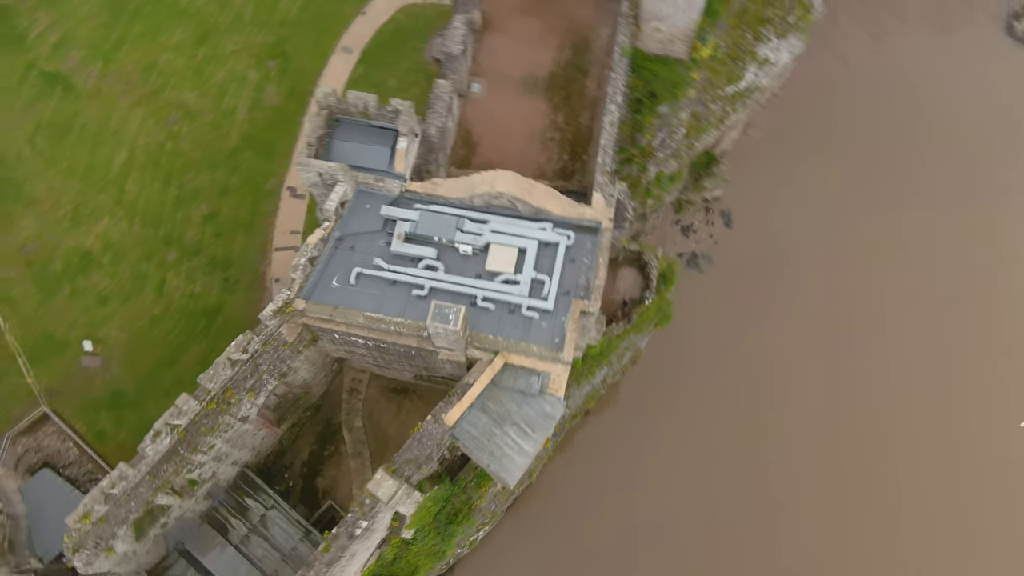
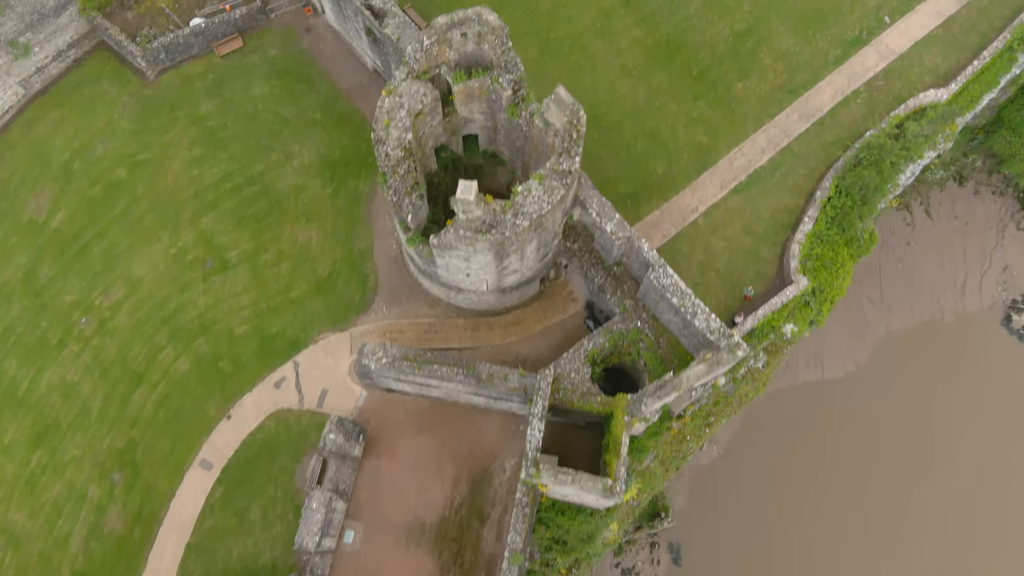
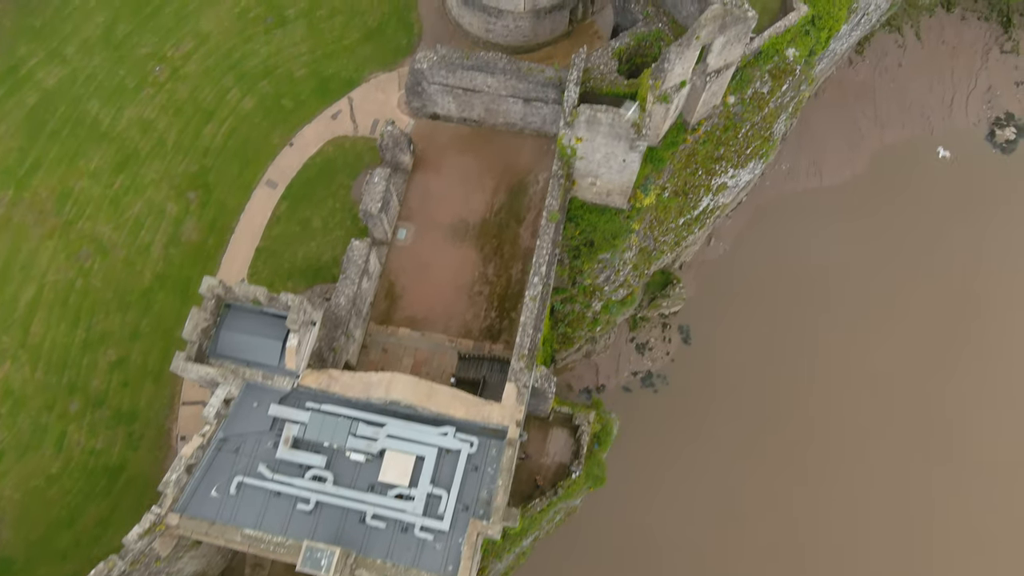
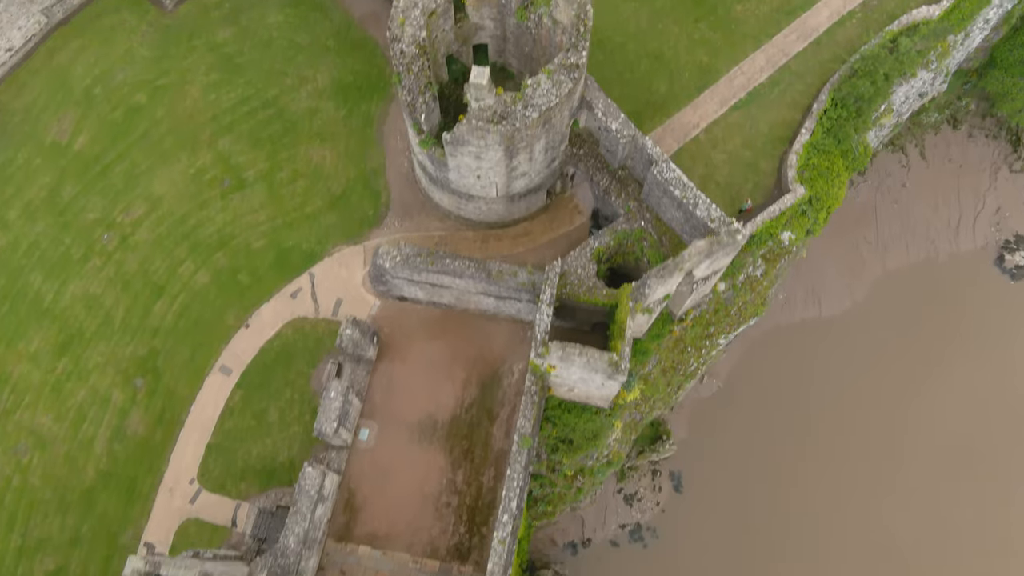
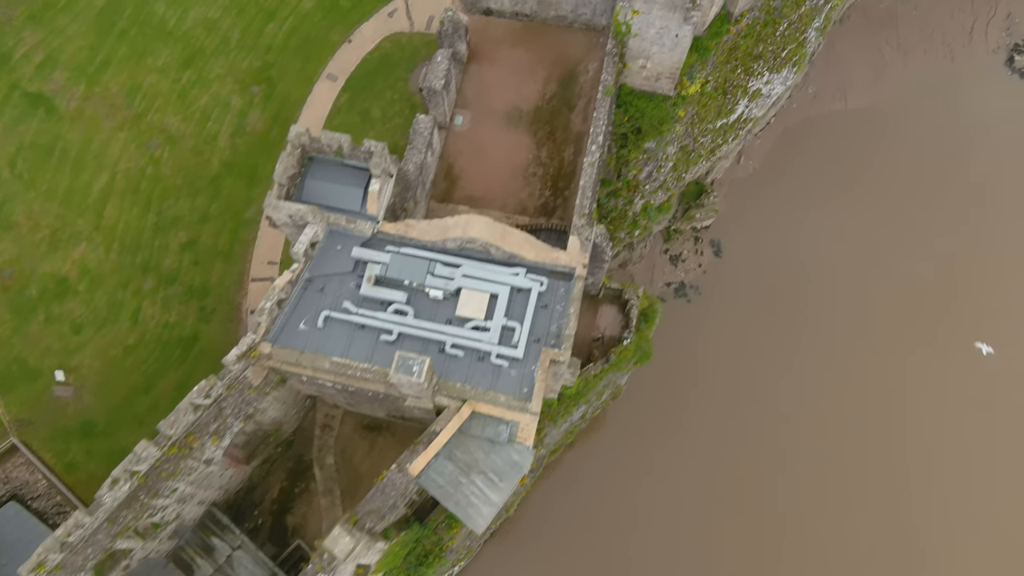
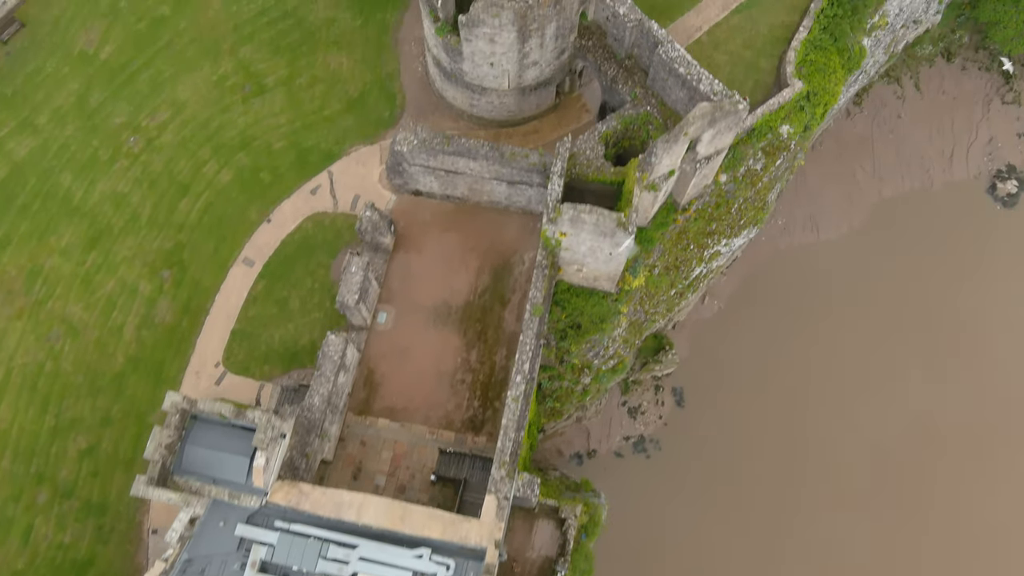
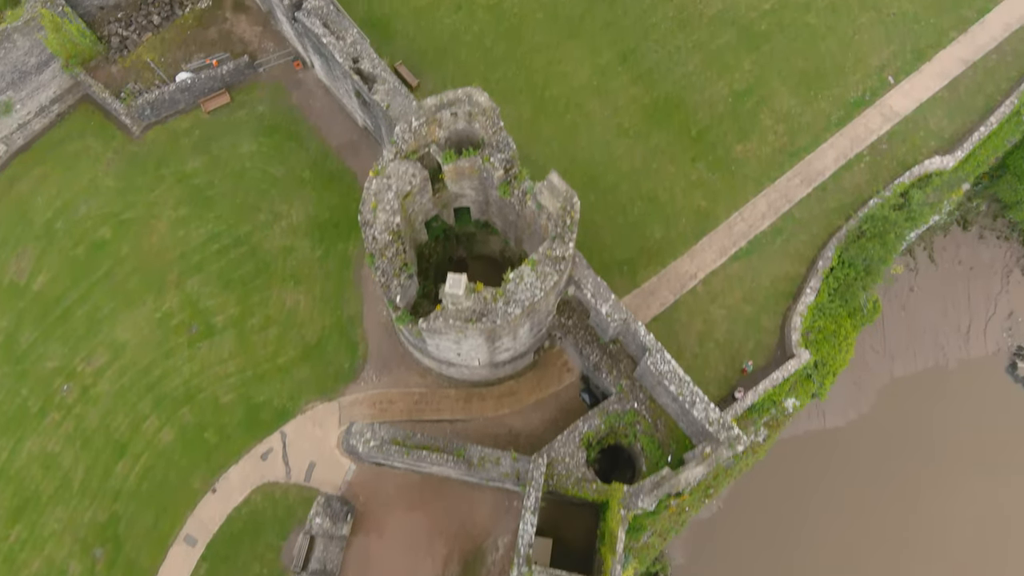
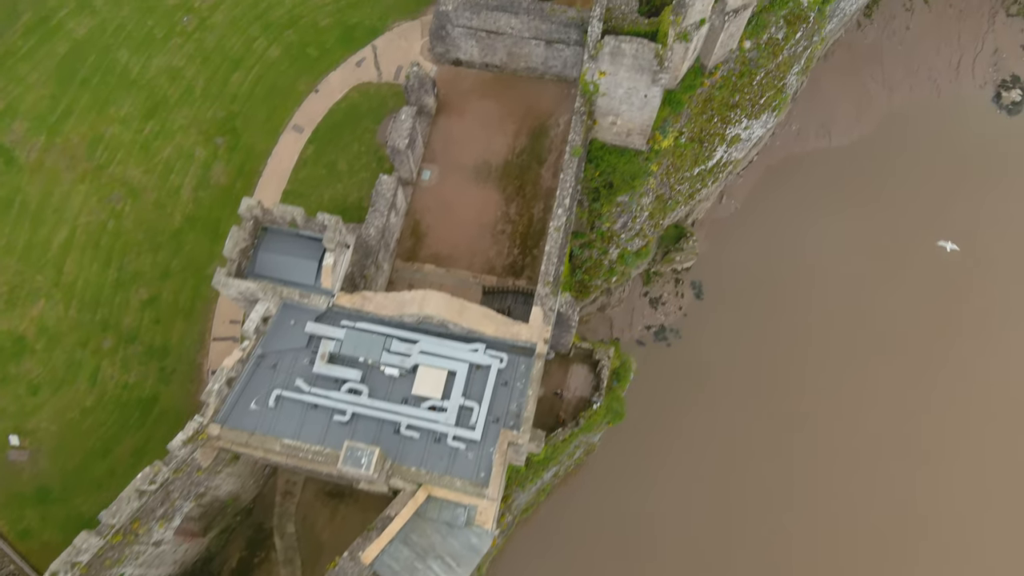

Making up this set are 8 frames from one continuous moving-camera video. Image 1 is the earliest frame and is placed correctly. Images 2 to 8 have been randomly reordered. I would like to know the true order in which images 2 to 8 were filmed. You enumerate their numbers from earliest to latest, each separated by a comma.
5, 8, 3, 6, 4, 2, 7
